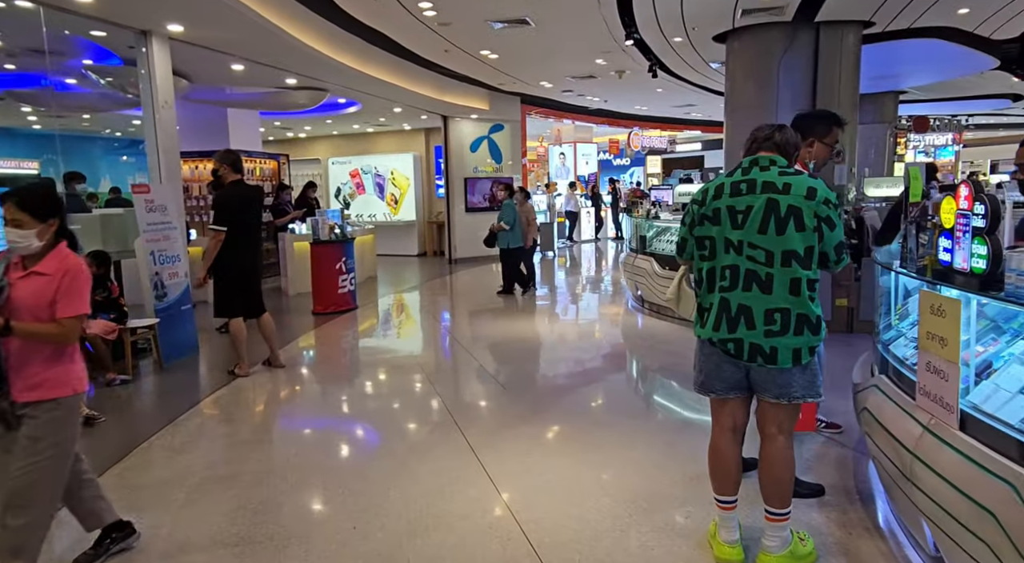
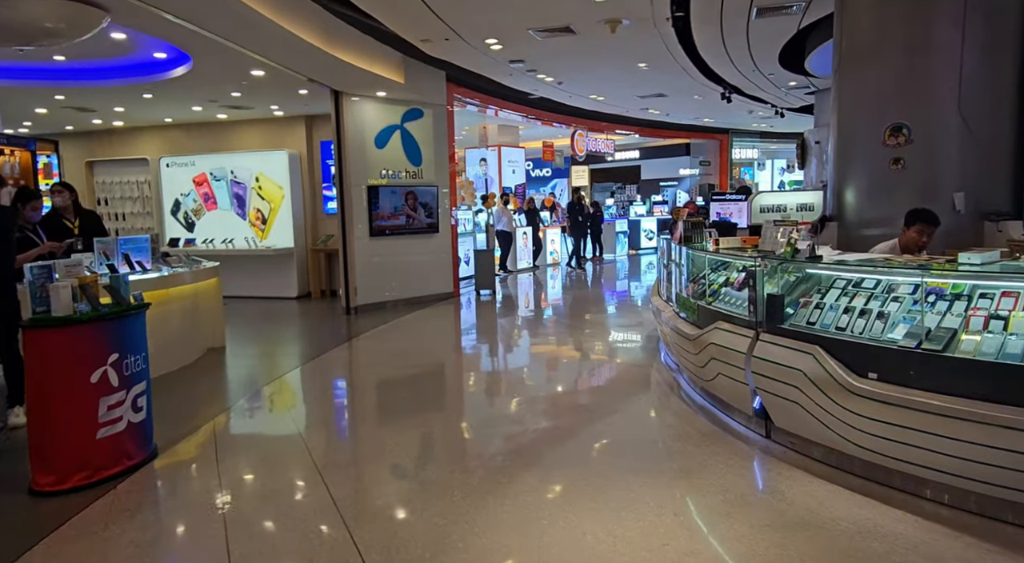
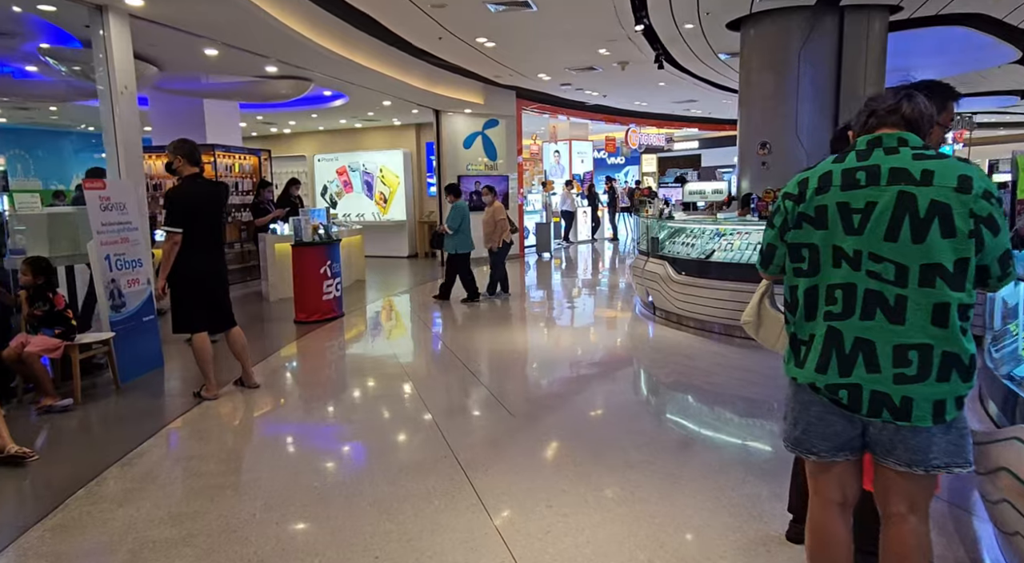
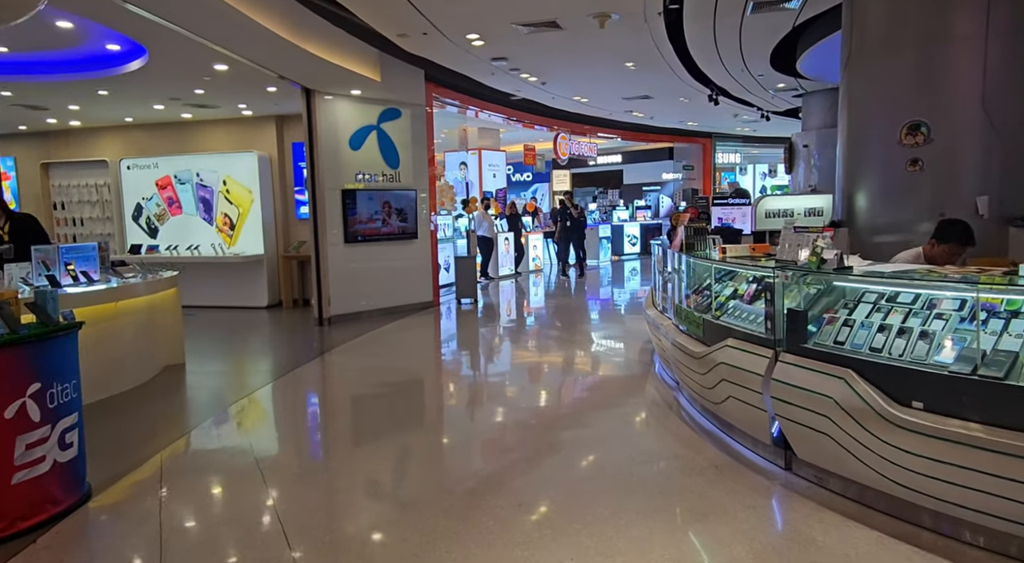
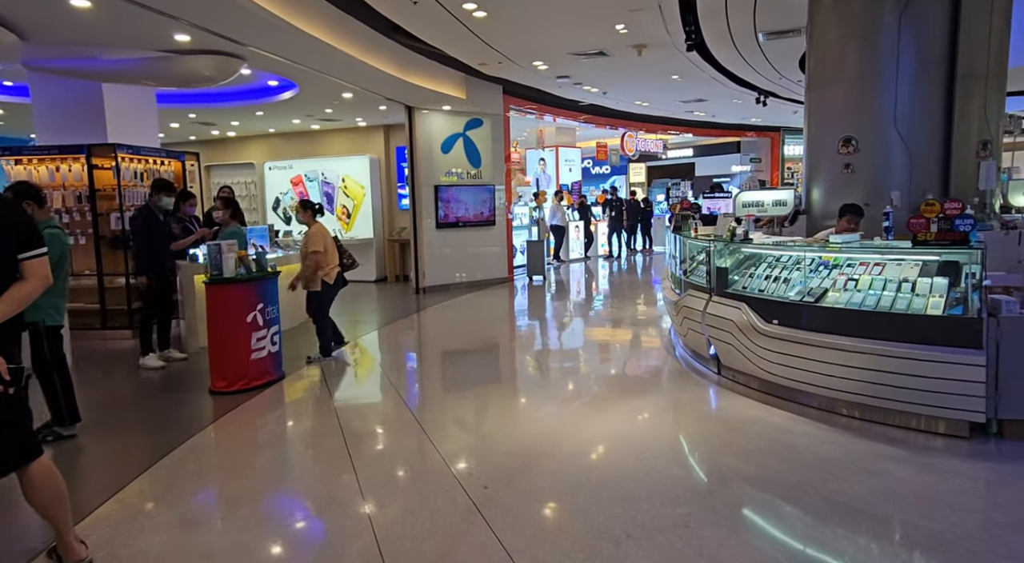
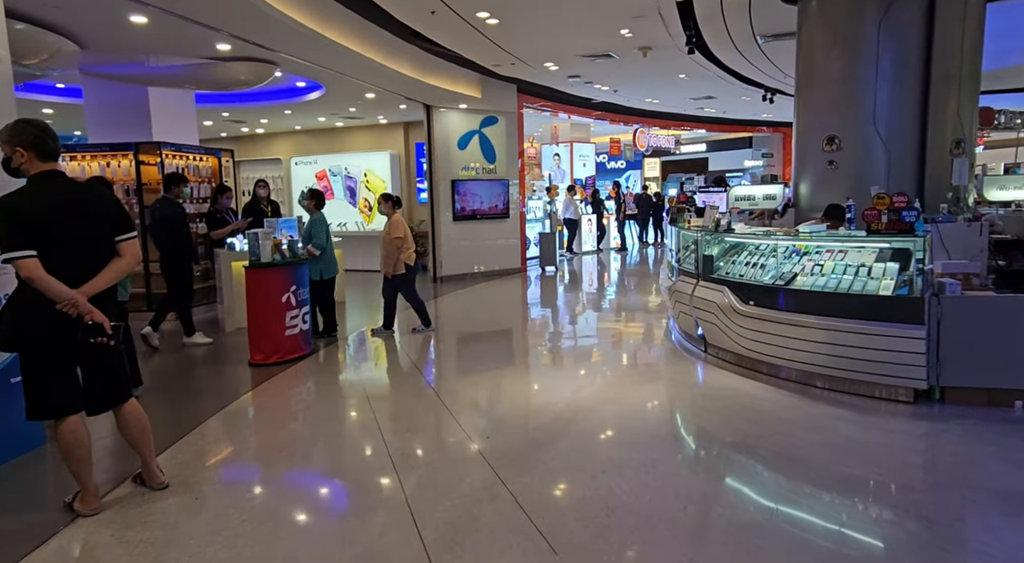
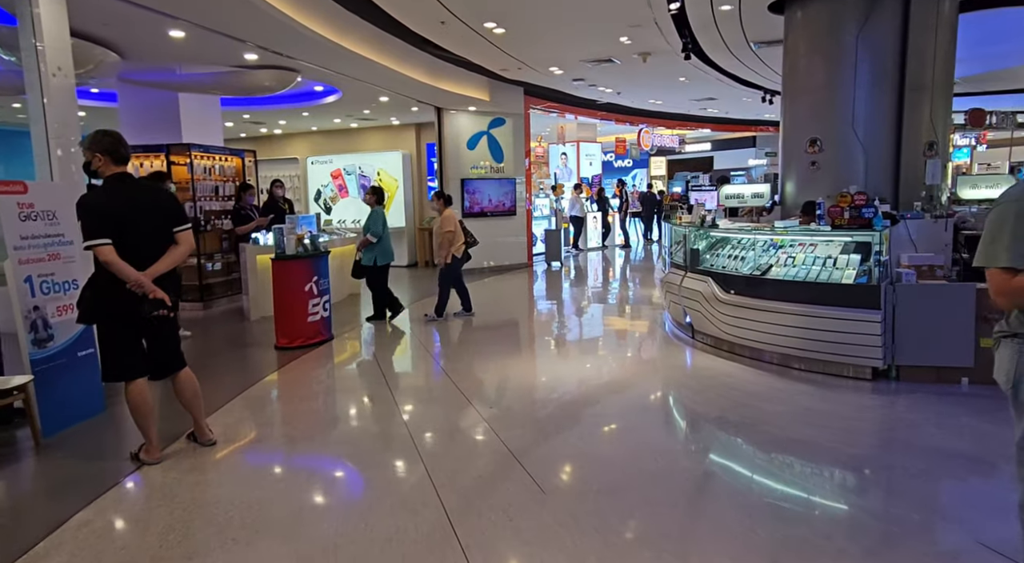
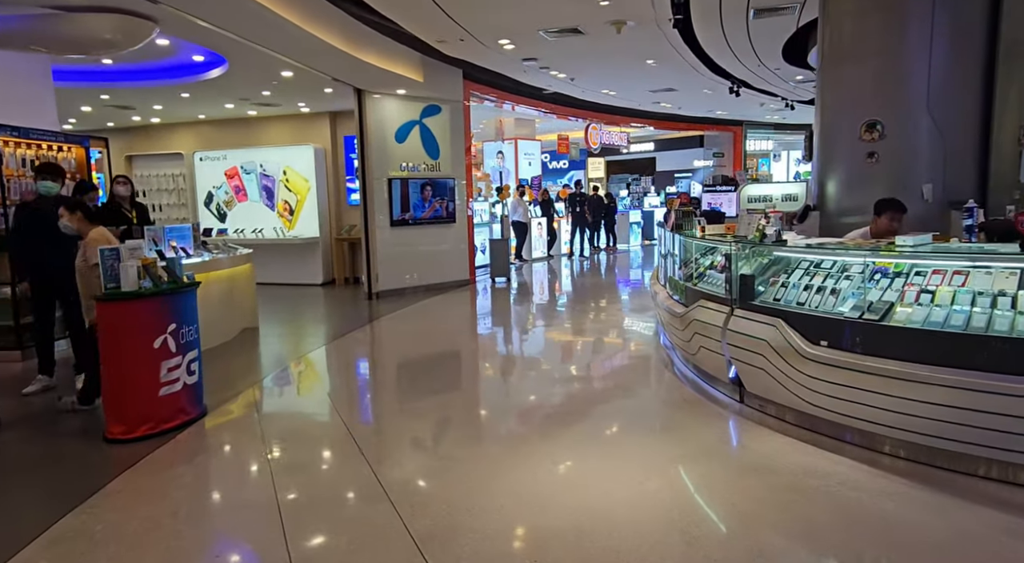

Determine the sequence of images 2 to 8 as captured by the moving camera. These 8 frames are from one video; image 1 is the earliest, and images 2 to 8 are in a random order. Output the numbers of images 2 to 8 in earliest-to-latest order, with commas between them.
3, 7, 6, 5, 8, 2, 4
